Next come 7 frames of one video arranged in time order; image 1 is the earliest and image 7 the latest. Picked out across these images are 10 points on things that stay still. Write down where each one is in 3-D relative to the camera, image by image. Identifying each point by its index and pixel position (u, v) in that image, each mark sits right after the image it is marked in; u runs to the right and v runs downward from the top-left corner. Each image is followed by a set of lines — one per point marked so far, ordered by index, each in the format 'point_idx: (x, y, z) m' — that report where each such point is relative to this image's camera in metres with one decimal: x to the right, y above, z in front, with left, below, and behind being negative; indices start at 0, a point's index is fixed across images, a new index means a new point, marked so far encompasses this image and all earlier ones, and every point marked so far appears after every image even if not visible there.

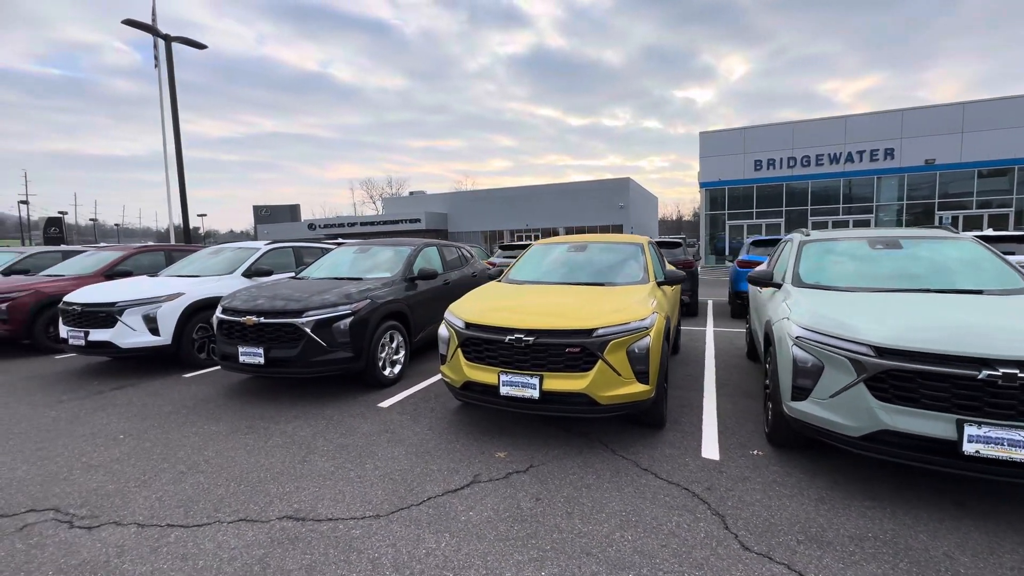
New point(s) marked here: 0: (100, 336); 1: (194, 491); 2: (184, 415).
0: (-4.8, -0.6, +5.4) m
1: (-2.1, -1.3, +3.0) m
2: (-3.1, -1.2, +4.4) m
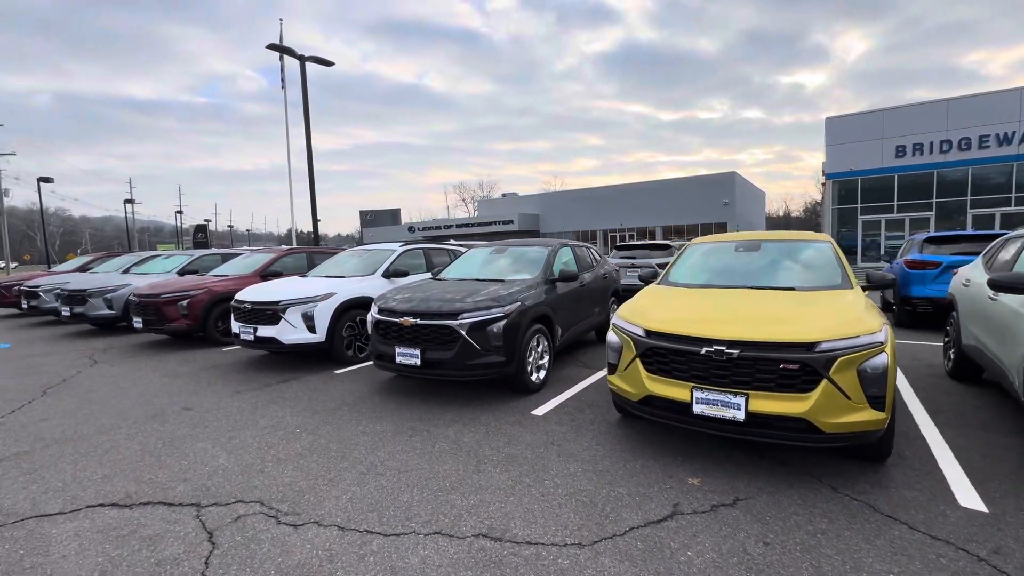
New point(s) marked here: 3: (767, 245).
0: (-3.1, -0.6, +5.8) m
1: (-0.8, -1.3, +3.0) m
2: (-1.6, -1.2, +4.5) m
3: (+3.0, +0.5, +5.4) m
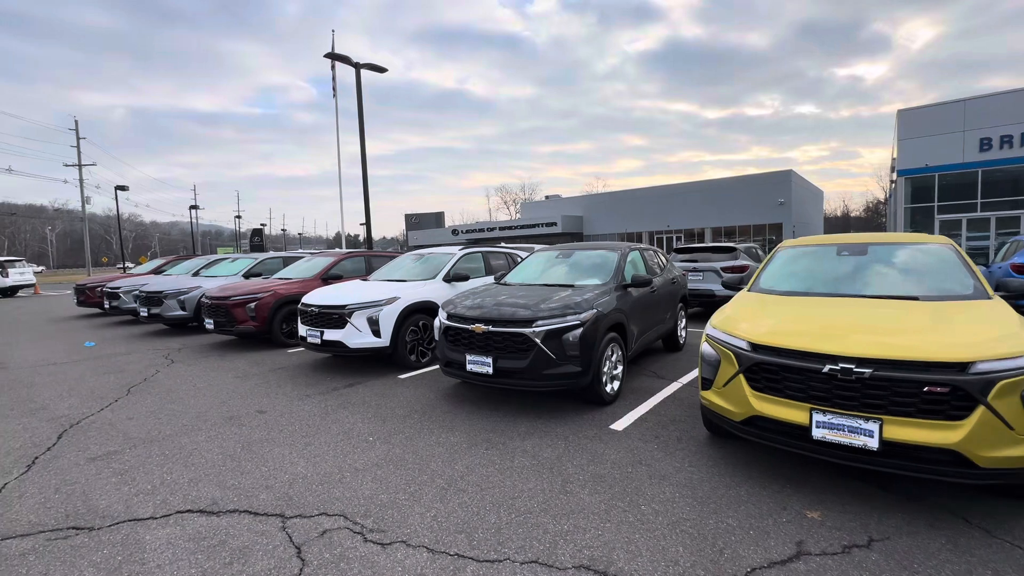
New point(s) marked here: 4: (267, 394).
0: (-2.2, -0.6, +5.9) m
1: (-0.3, -1.4, +2.9) m
2: (-0.9, -1.2, +4.4) m
3: (+3.8, +0.4, +4.9) m
4: (-2.8, -1.2, +5.4) m
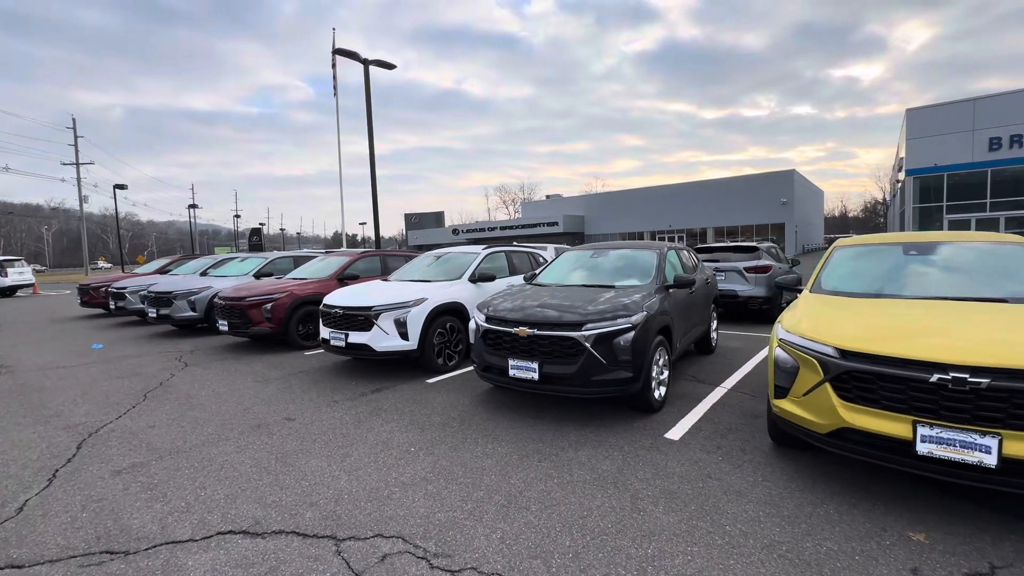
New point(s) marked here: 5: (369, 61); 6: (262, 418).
0: (-1.8, -0.6, +5.6) m
1: (+0.1, -1.4, +2.6) m
2: (-0.5, -1.3, +4.2) m
3: (+4.2, +0.4, +4.7) m
4: (-2.4, -1.2, +5.1) m
5: (-4.5, +7.3, +14.9) m
6: (-2.5, -1.3, +4.6) m
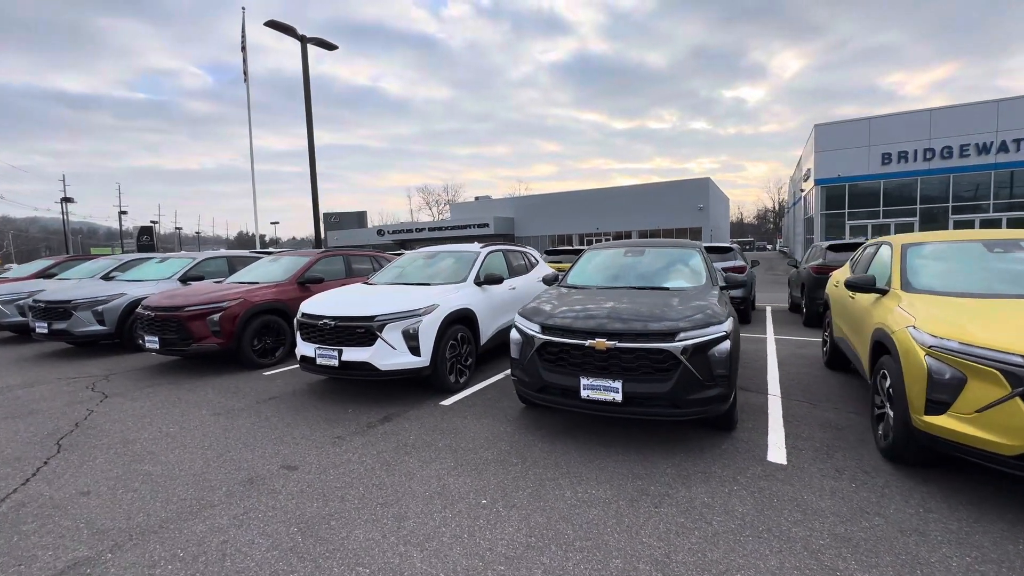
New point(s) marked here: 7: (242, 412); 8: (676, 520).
0: (-1.5, -0.7, +4.6) m
1: (+0.9, -1.4, +1.9) m
2: (+0.1, -1.3, +3.3) m
3: (+4.6, +0.4, +4.7) m
4: (-2.0, -1.3, +4.0) m
5: (-5.8, +7.1, +13.3) m
6: (-1.9, -1.3, +3.5) m
7: (-2.7, -1.2, +4.7) m
8: (+0.9, -1.3, +2.7) m
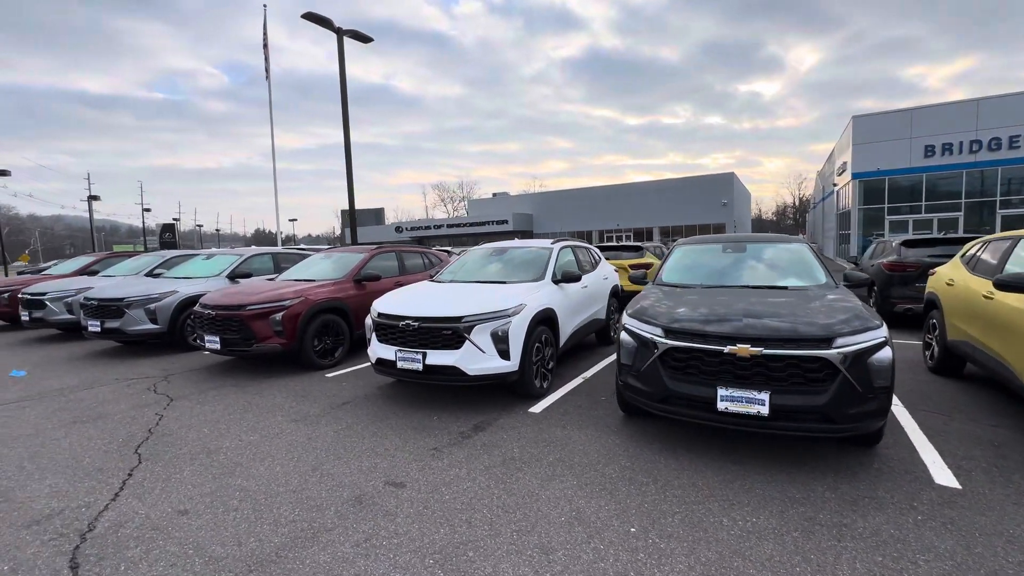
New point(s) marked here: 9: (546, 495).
0: (-0.6, -0.6, +4.2) m
1: (+1.8, -1.4, +1.6) m
2: (+1.0, -1.3, +3.0) m
3: (+5.4, +0.4, +4.2) m
4: (-1.1, -1.3, +3.7) m
5: (-4.7, +7.2, +13.1) m
6: (-1.1, -1.3, +3.1) m
7: (-1.8, -1.2, +4.4) m
8: (+1.8, -1.3, +2.3) m
9: (+0.2, -1.3, +3.0) m
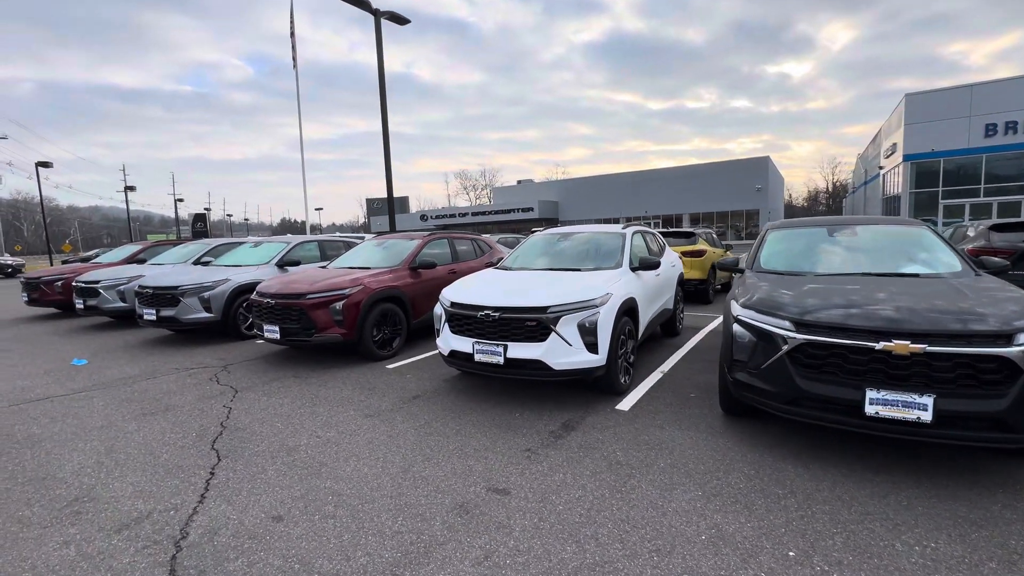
0: (+0.1, -0.5, +3.9) m
1: (+2.4, -1.4, +1.2) m
2: (+1.6, -1.2, +2.6) m
3: (+6.2, +0.5, +3.6) m
4: (-0.4, -1.2, +3.4) m
5: (-3.5, +7.5, +12.8) m
6: (-0.4, -1.3, +2.9) m
7: (-1.1, -1.1, +4.1) m
8: (+2.4, -1.3, +1.9) m
9: (+0.9, -1.2, +2.6) m
